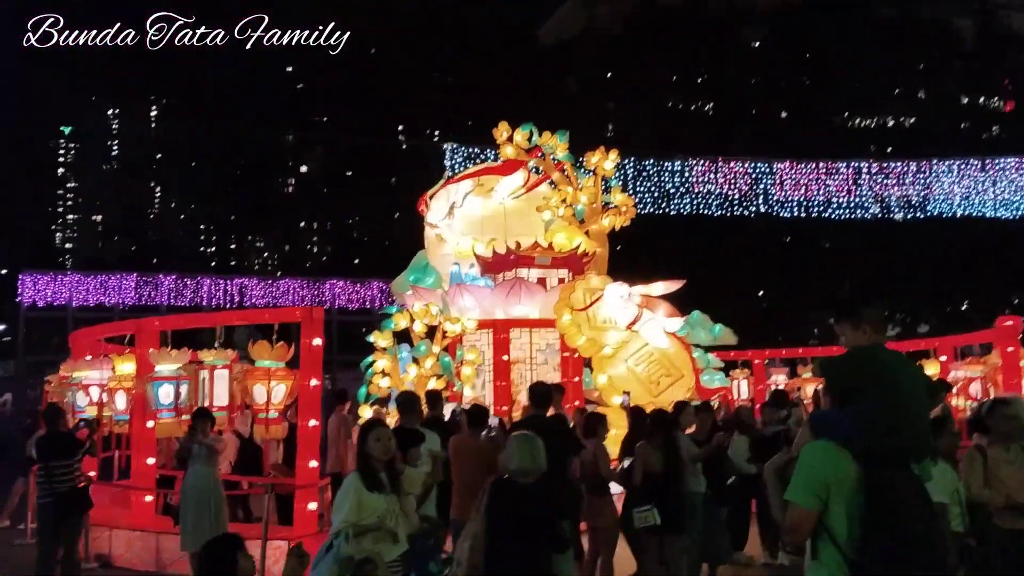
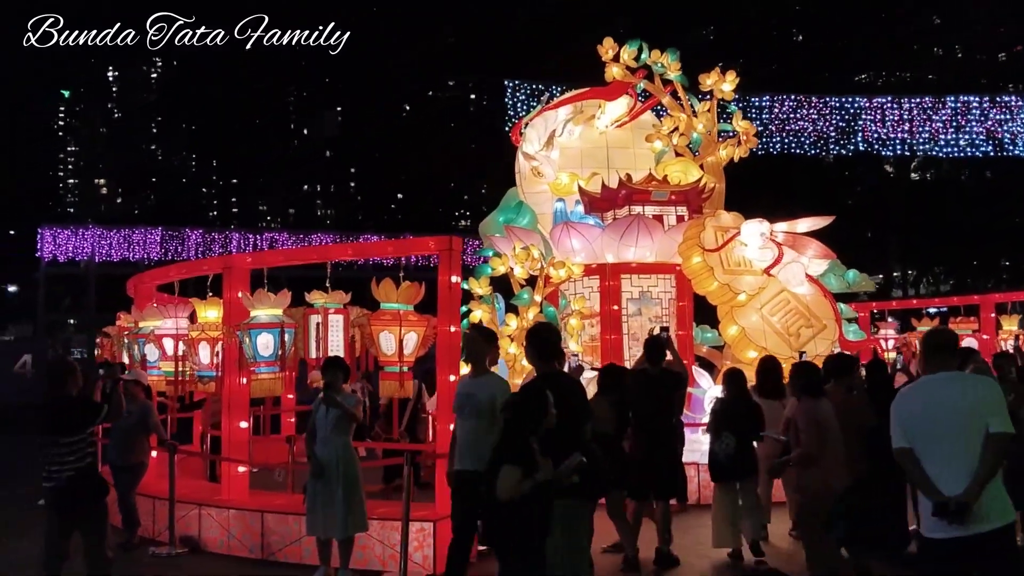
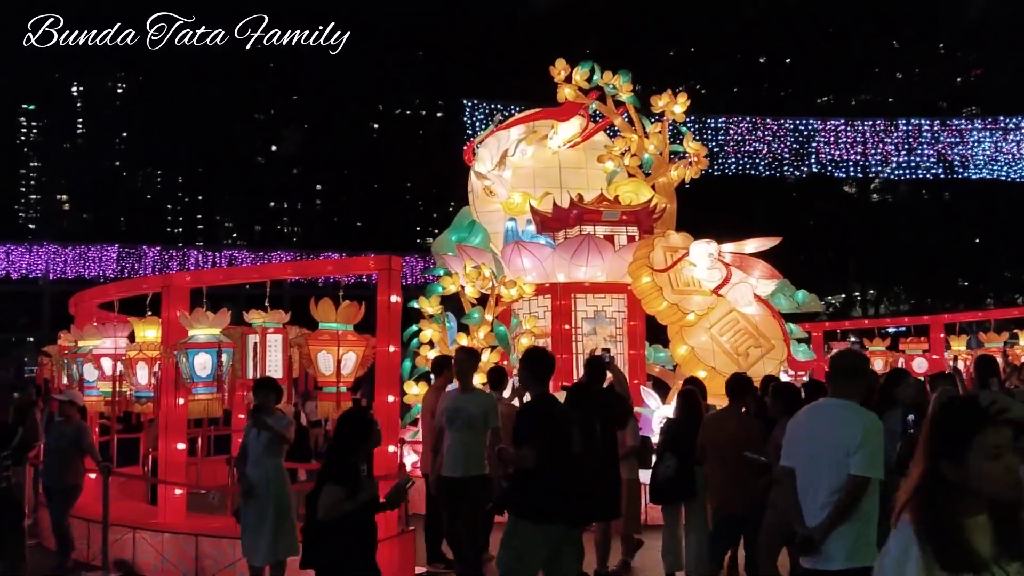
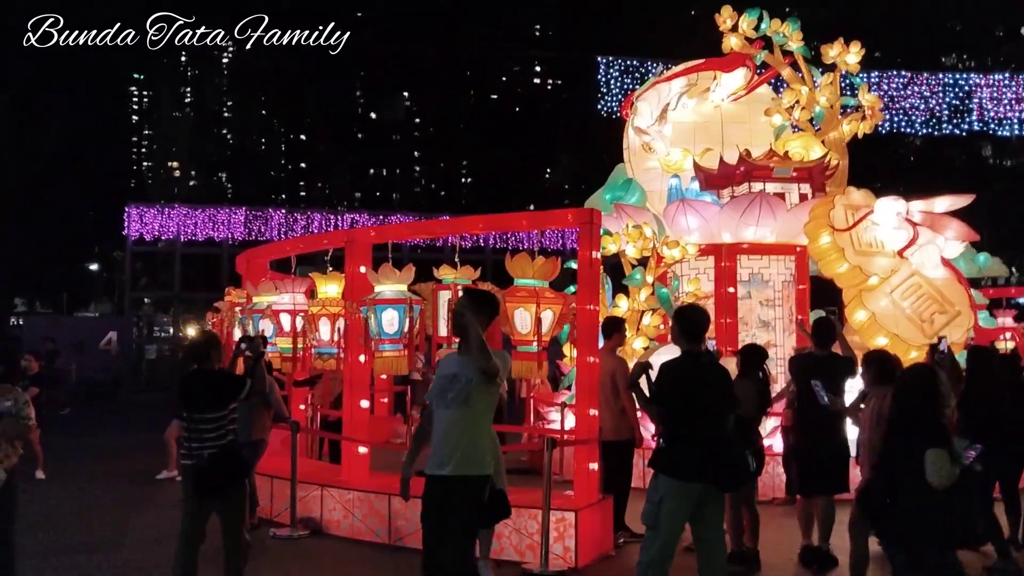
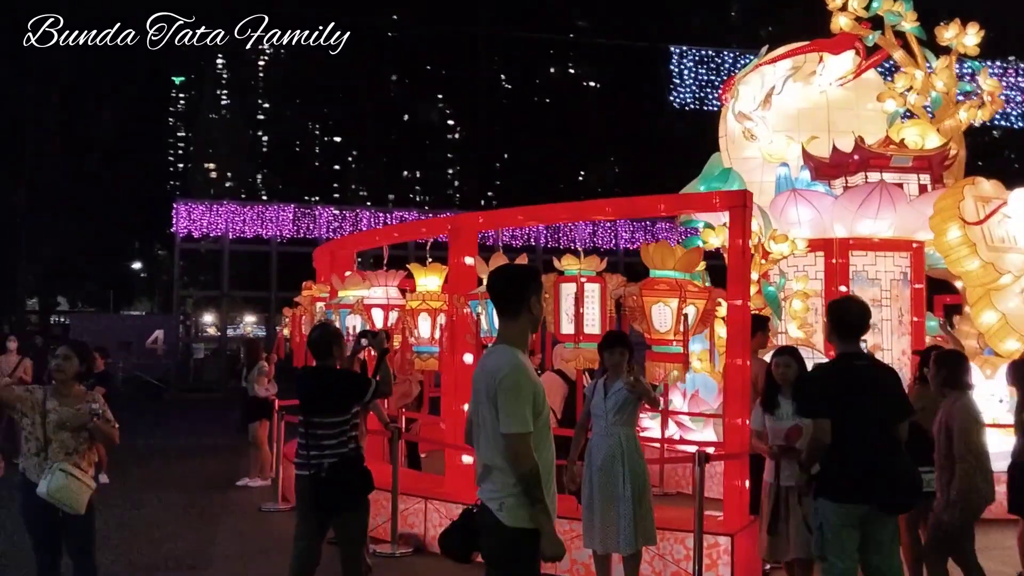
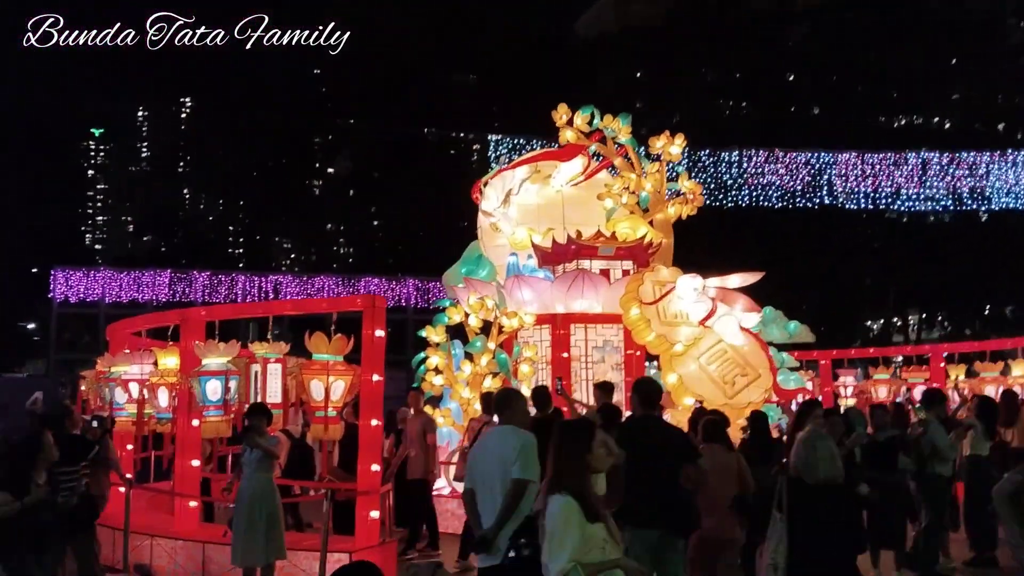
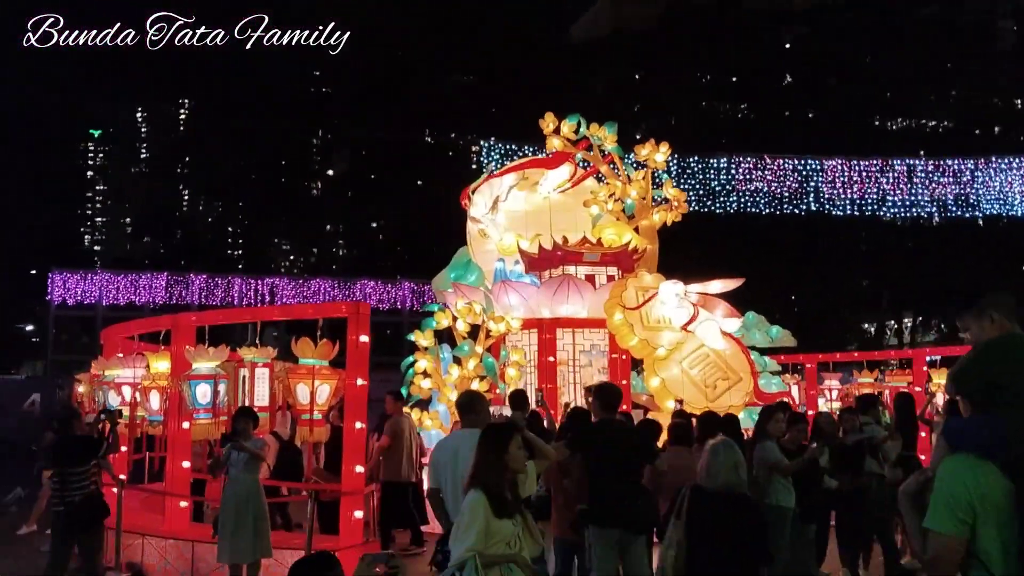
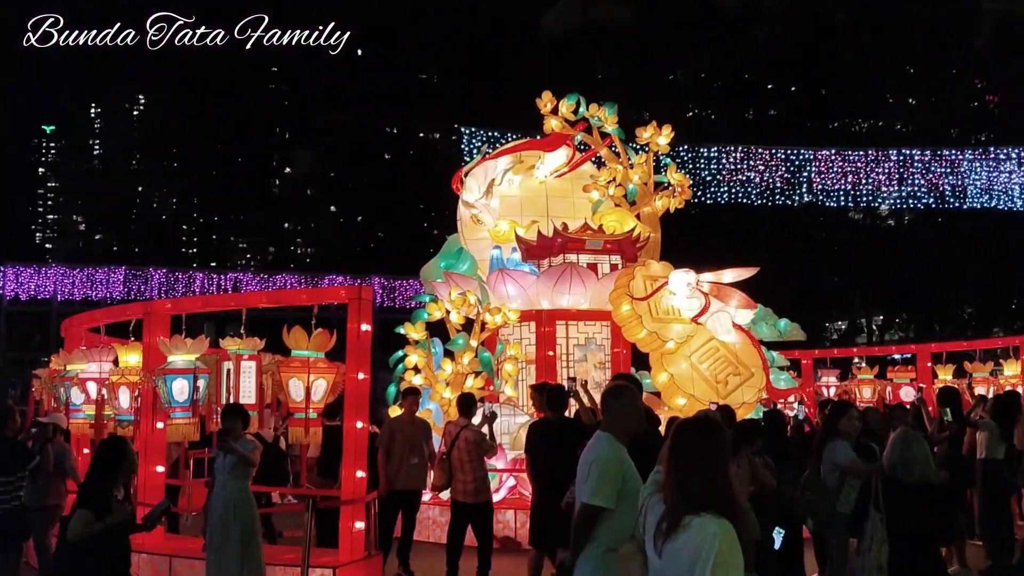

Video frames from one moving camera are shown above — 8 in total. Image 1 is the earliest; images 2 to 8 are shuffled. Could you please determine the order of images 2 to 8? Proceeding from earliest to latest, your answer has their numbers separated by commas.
7, 6, 8, 3, 2, 4, 5
